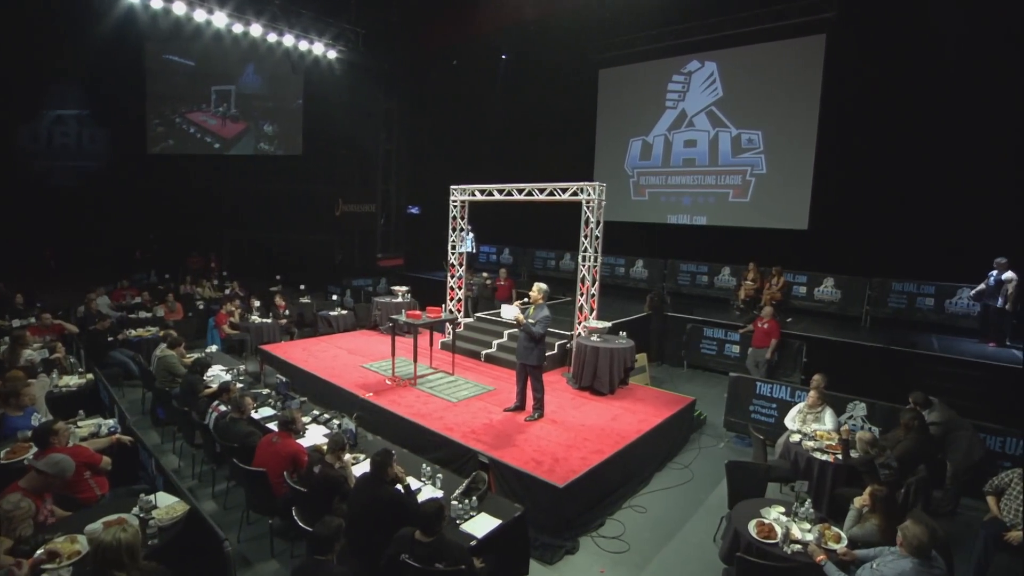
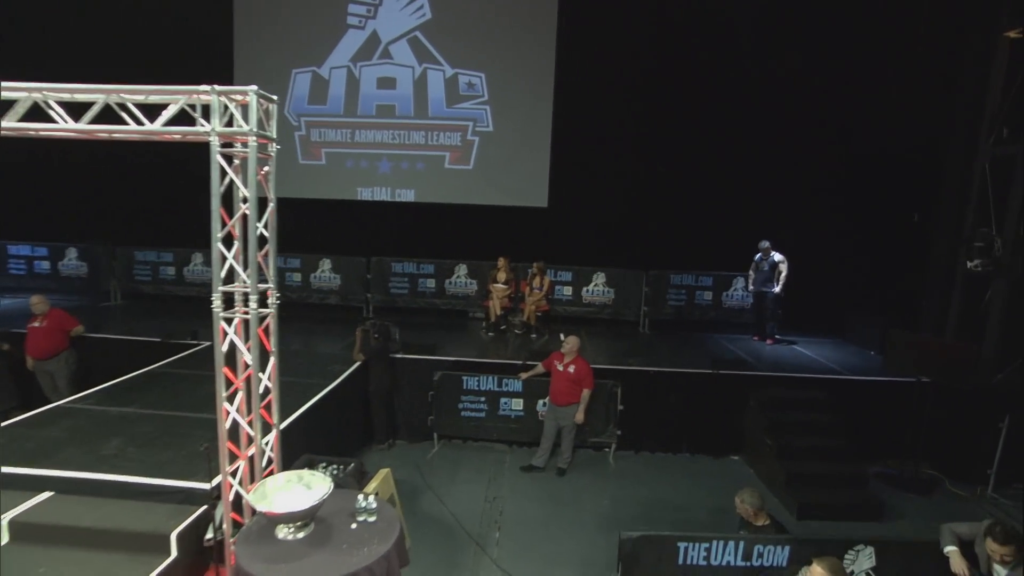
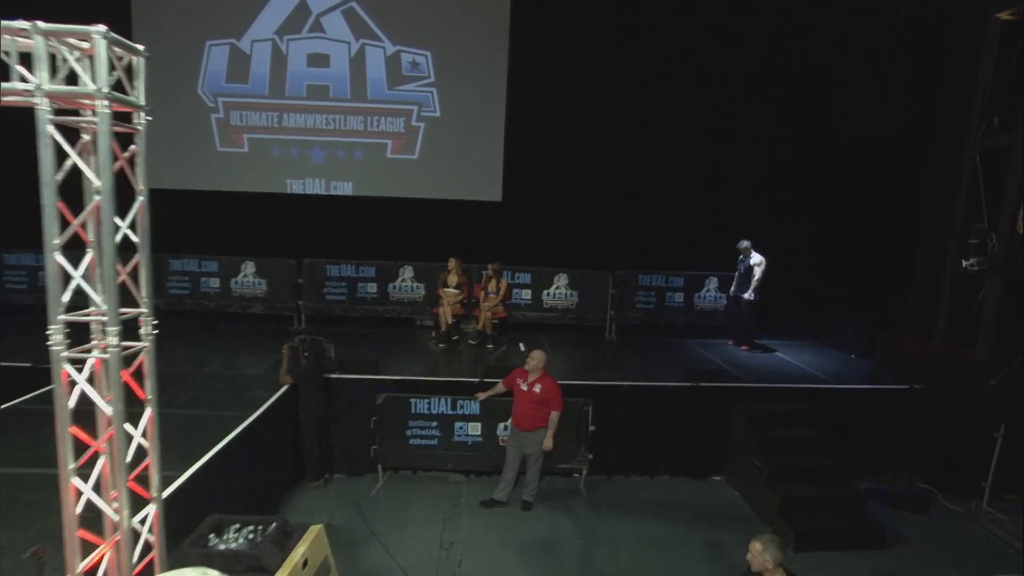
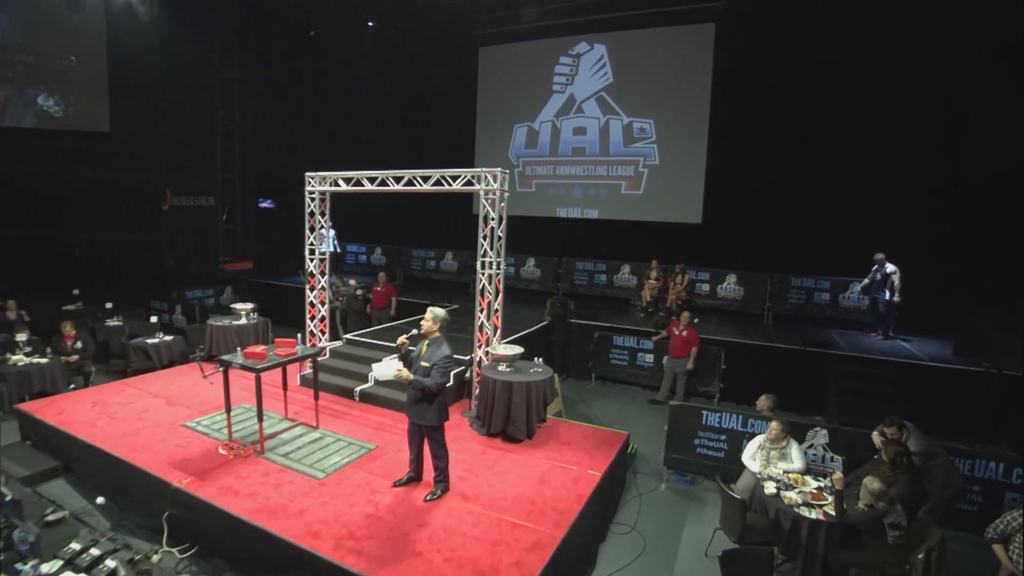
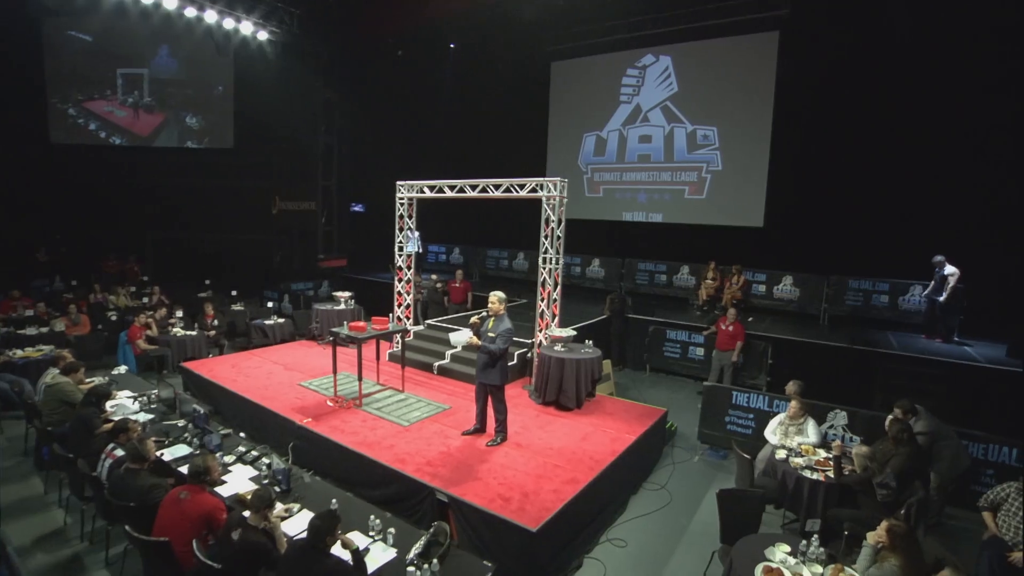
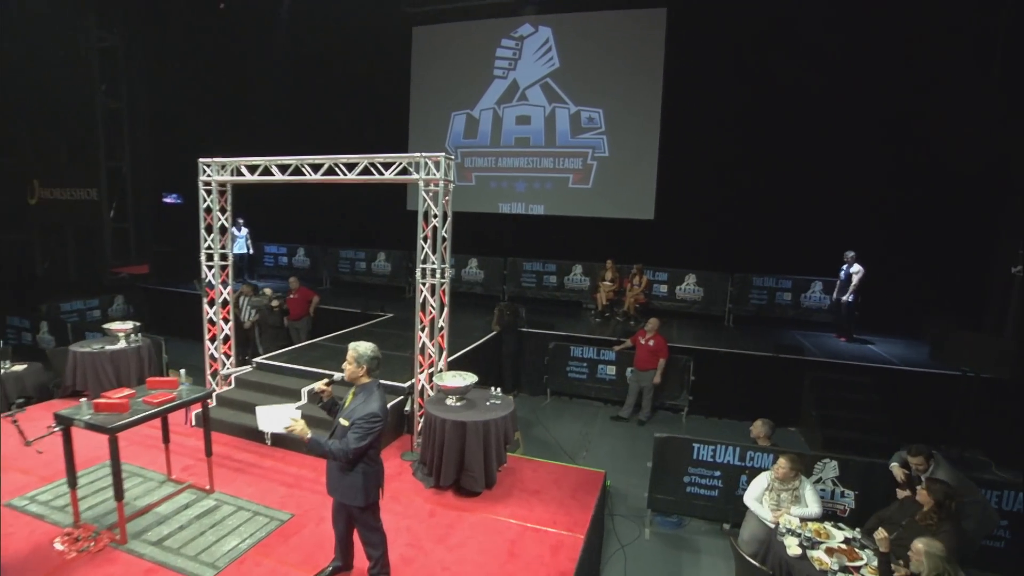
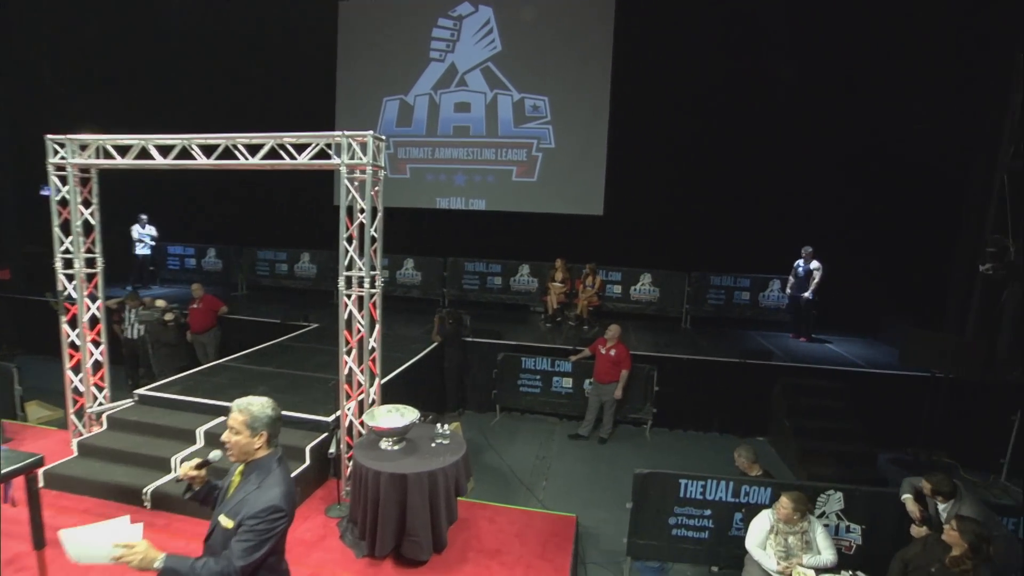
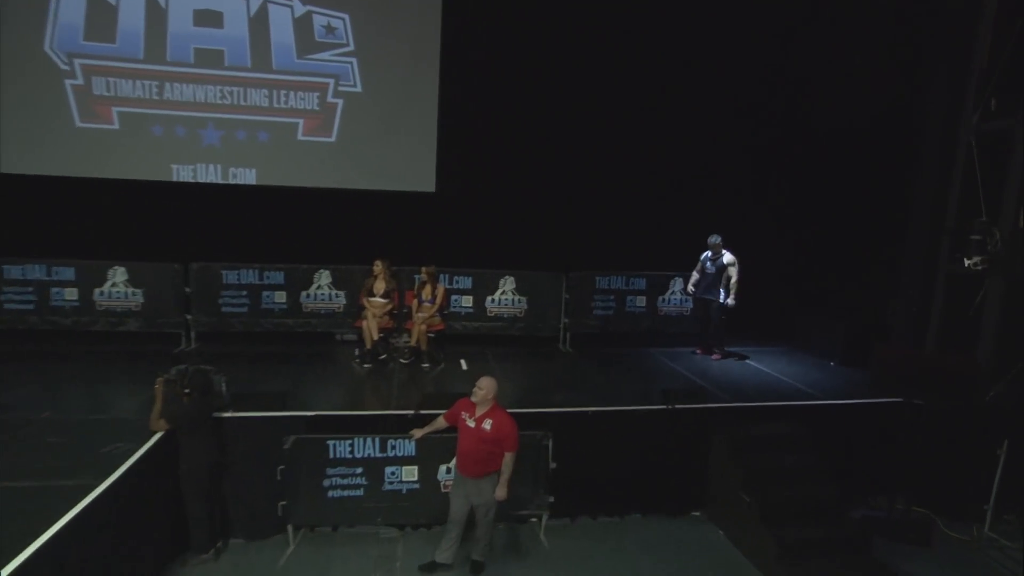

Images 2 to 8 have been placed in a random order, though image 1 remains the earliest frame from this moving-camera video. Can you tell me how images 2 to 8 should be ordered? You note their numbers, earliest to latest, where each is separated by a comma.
5, 4, 6, 7, 2, 3, 8
